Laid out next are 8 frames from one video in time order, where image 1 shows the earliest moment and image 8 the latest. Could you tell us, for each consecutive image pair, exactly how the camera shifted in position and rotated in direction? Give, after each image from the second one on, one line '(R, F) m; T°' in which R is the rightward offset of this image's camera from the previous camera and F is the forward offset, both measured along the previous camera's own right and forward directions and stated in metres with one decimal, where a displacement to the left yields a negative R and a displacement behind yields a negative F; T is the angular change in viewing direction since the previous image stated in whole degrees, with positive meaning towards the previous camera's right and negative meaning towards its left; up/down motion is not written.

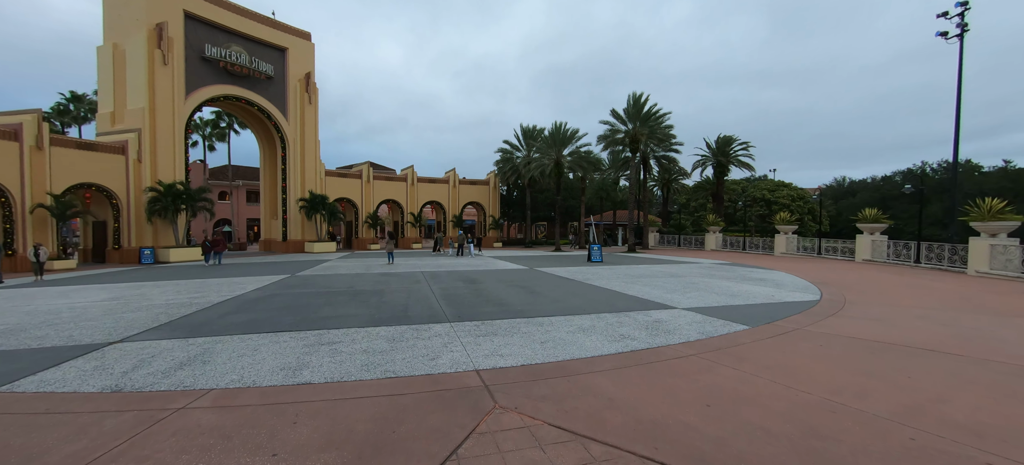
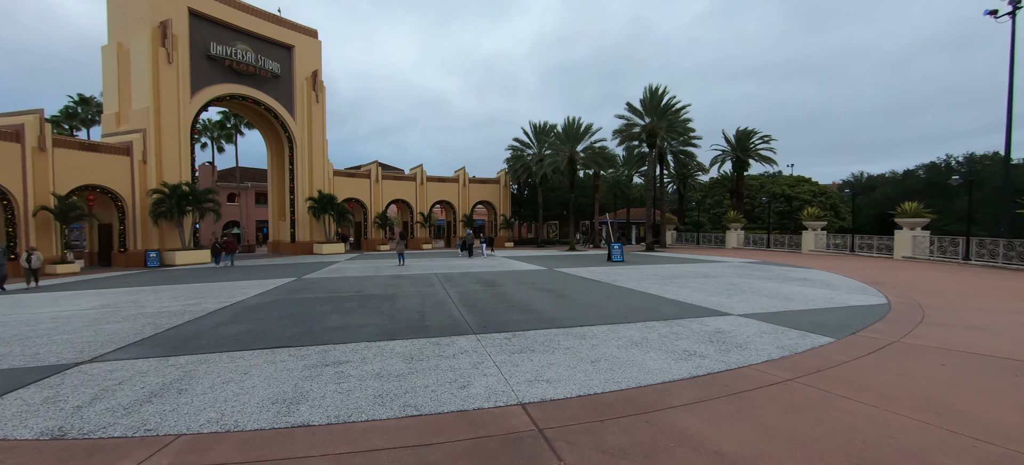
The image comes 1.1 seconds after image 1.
(-0.4, +1.0) m; -1°
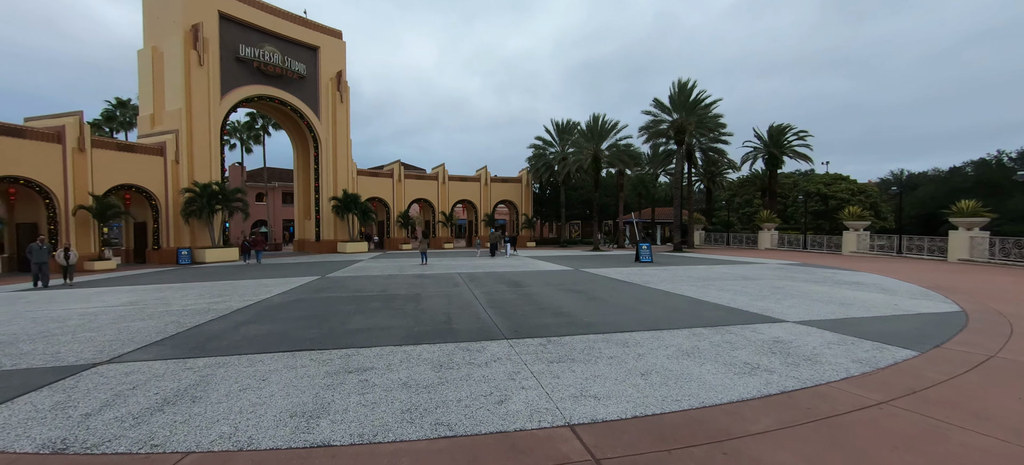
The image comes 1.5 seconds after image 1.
(-0.2, +0.5) m; -3°
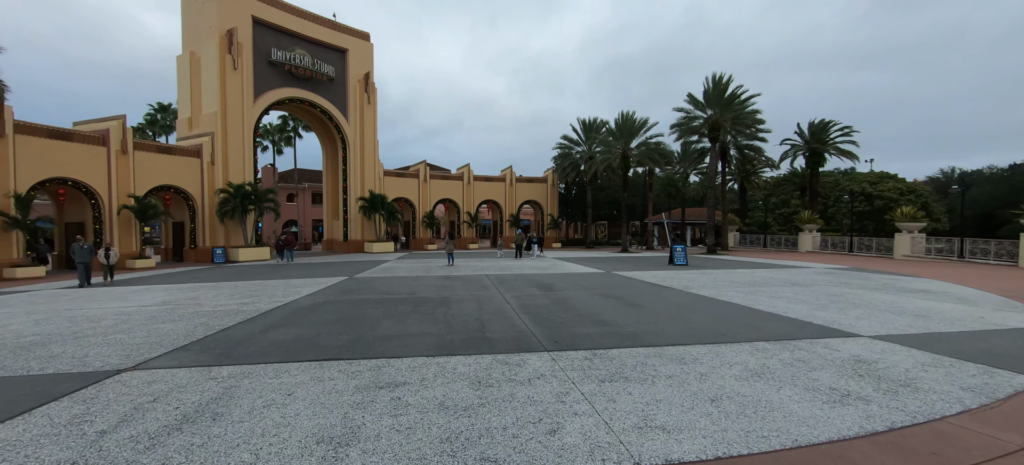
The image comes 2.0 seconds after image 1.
(-0.2, +0.5) m; -3°
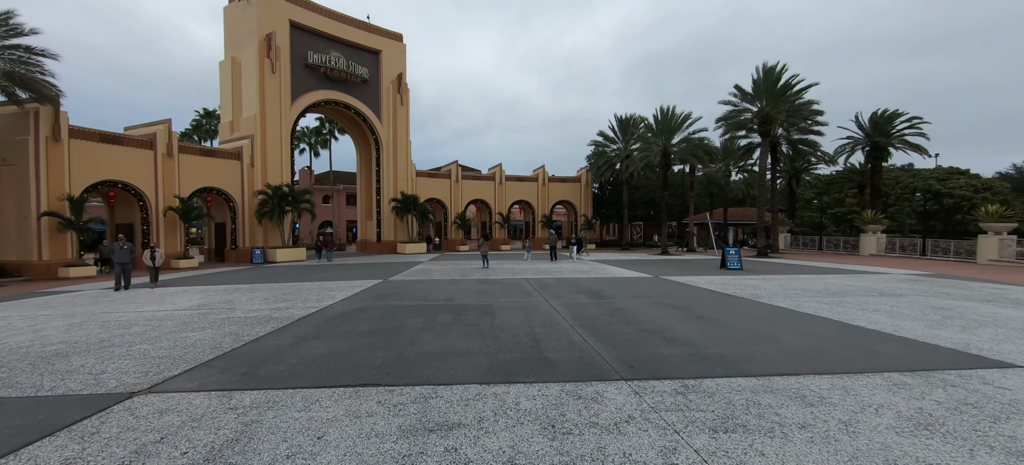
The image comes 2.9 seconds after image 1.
(-0.4, +0.9) m; -4°
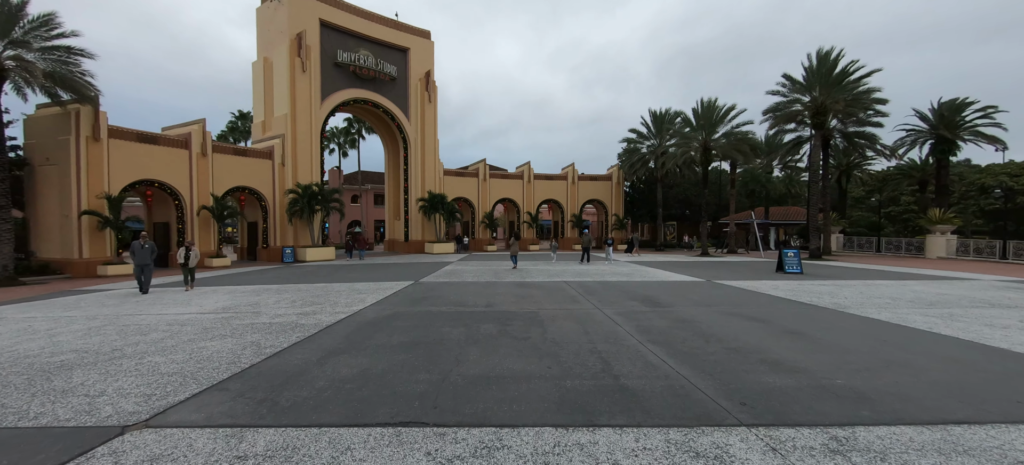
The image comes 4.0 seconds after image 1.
(-0.5, +1.0) m; -3°
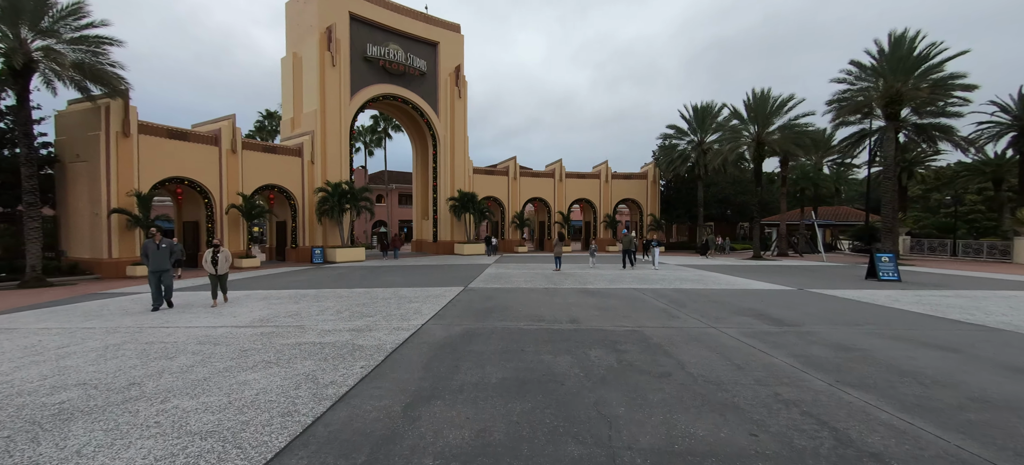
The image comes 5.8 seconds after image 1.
(-1.3, +1.5) m; -2°
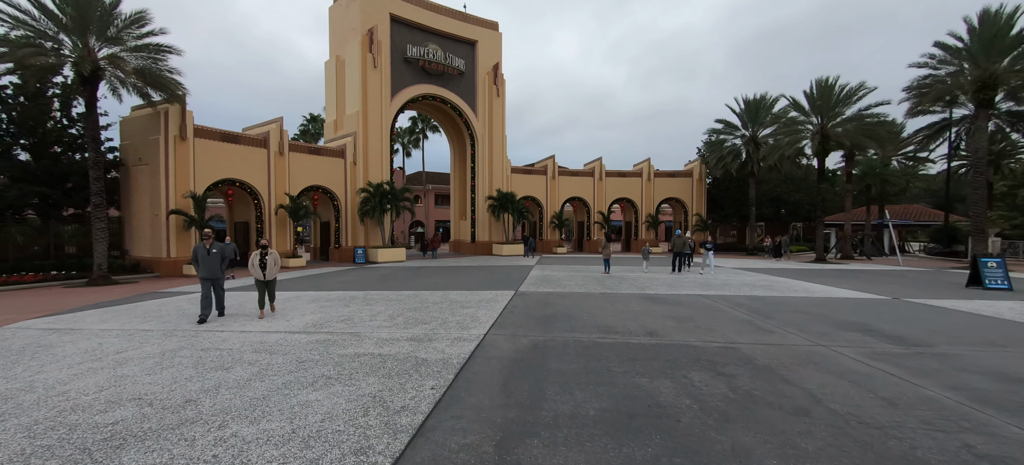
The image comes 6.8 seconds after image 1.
(-0.6, +0.6) m; -5°
